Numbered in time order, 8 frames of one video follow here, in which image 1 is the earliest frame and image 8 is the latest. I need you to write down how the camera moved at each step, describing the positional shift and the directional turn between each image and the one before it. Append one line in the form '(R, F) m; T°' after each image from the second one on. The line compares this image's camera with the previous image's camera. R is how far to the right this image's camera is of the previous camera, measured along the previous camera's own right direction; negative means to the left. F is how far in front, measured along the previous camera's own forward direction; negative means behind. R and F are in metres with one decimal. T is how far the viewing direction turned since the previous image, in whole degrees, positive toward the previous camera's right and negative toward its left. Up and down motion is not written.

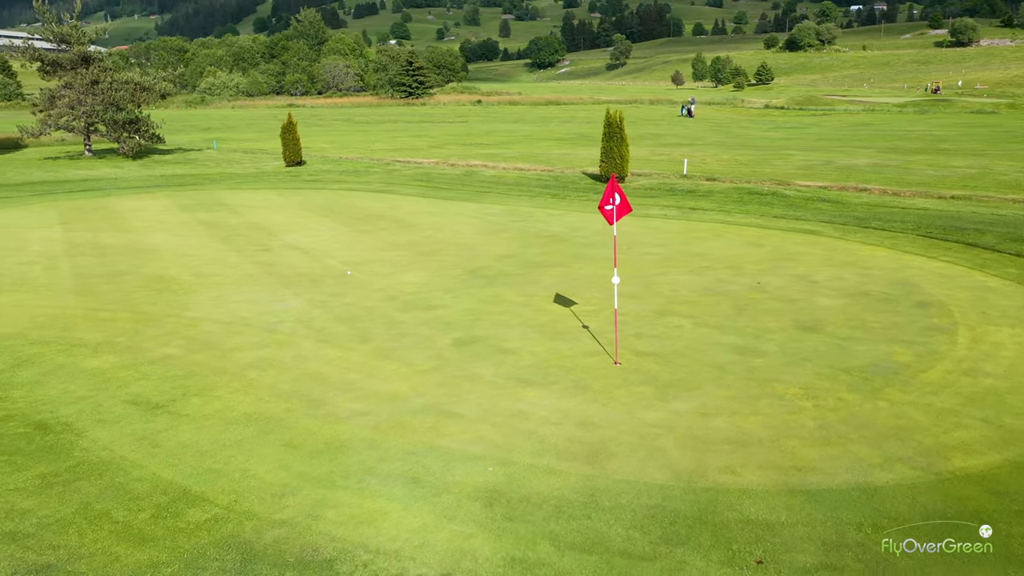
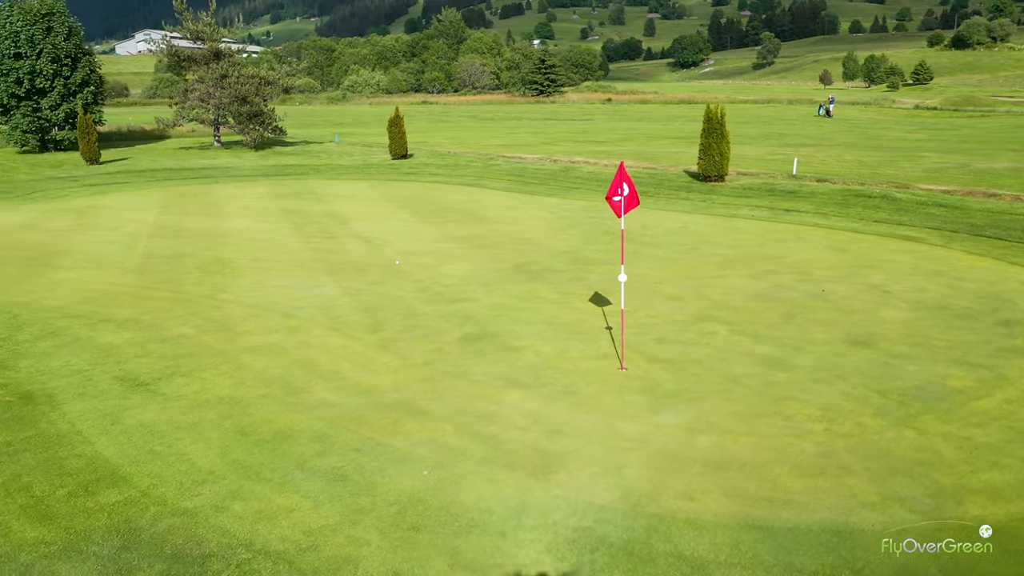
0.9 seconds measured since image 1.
(+1.9, +0.9) m; -9°
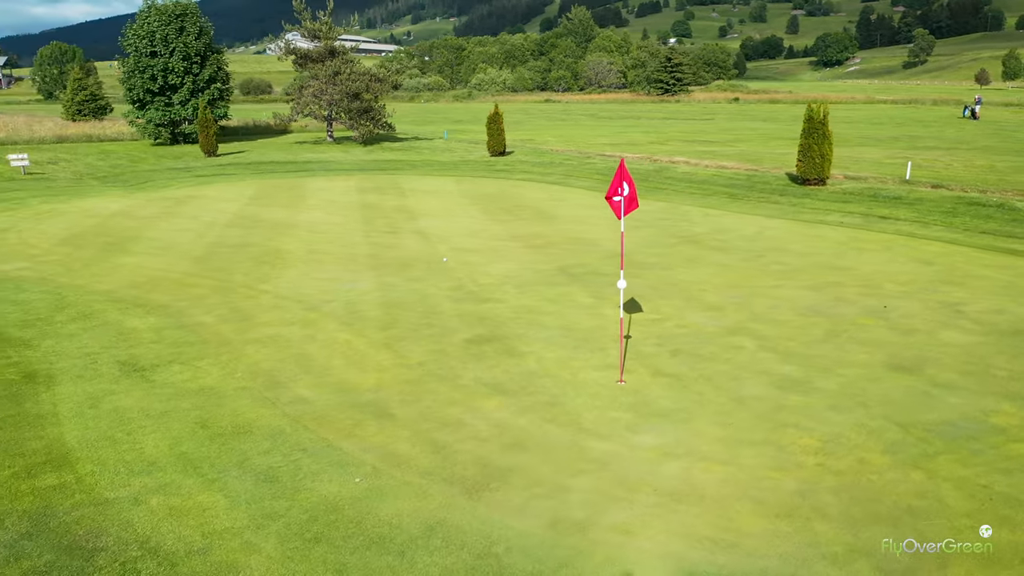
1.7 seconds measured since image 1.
(+1.7, +0.7) m; -9°
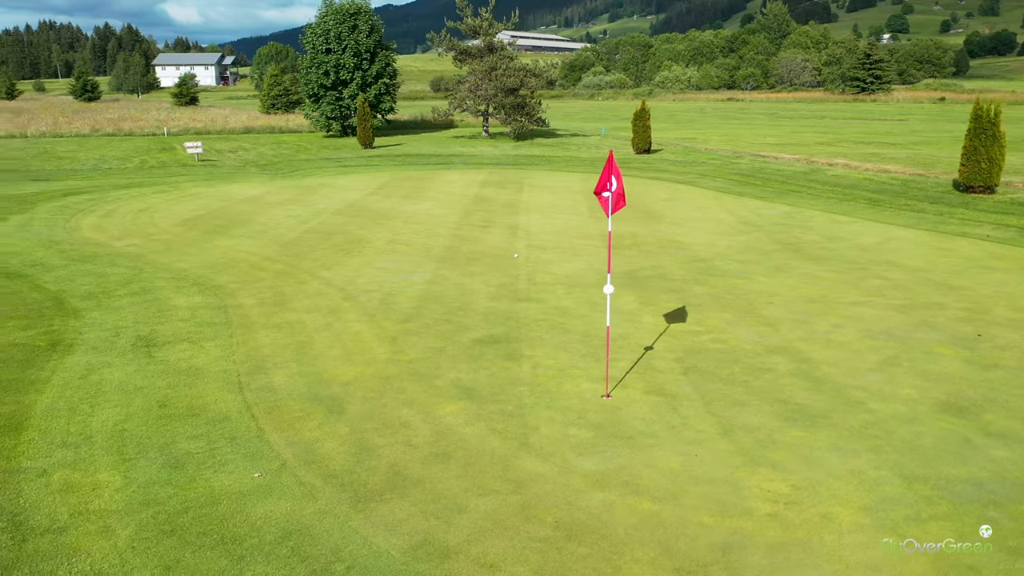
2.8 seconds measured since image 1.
(+2.3, +1.0) m; -13°
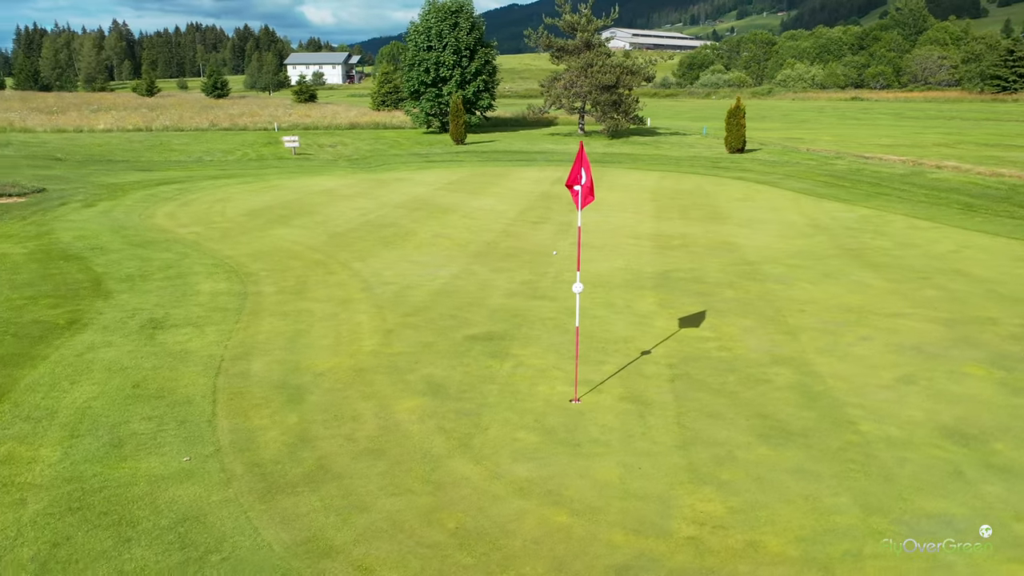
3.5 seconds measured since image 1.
(+1.6, +0.5) m; -8°
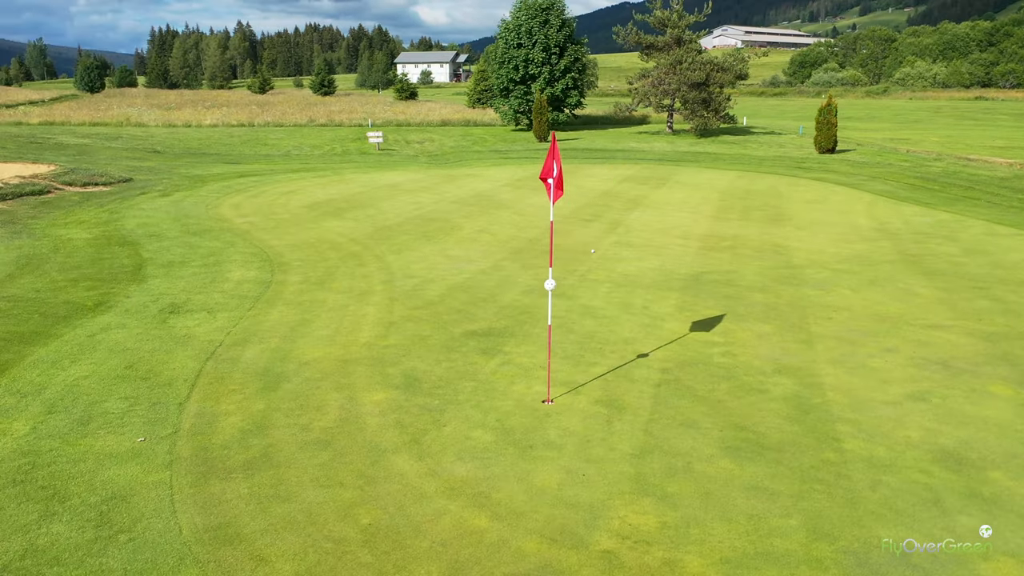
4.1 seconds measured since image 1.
(+1.4, +0.3) m; -7°
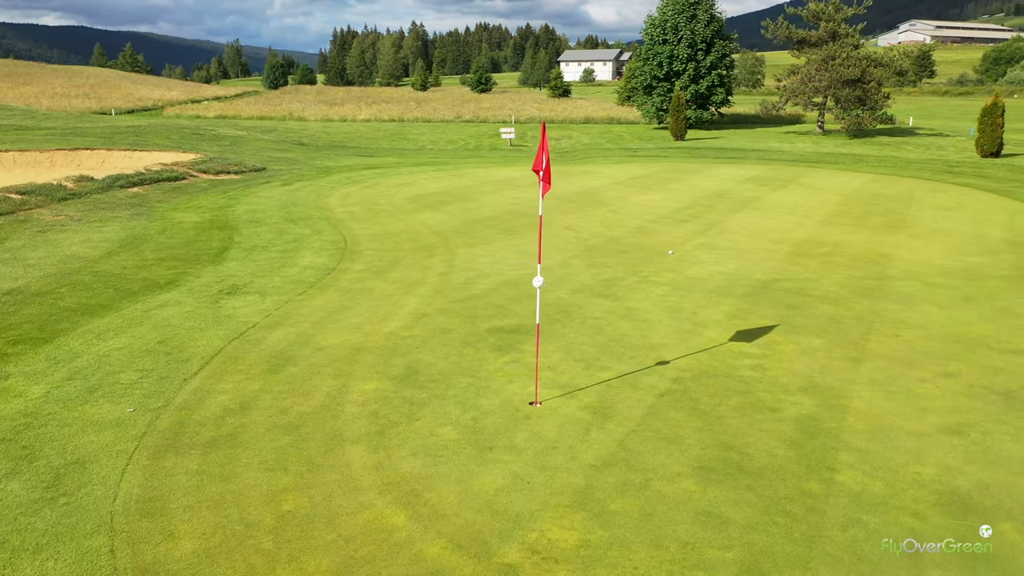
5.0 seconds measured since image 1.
(+1.7, +0.4) m; -11°
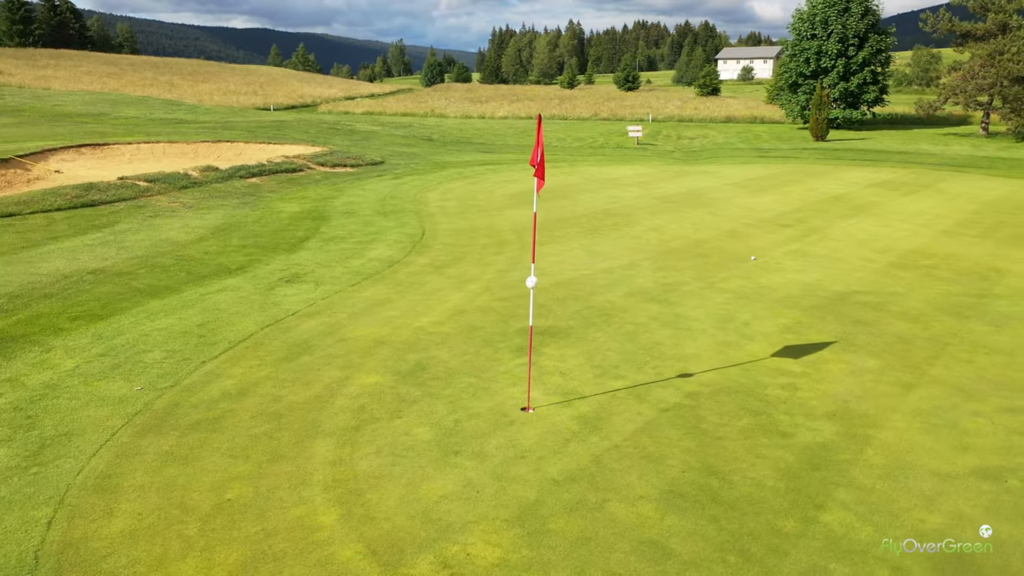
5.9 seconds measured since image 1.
(+1.5, +0.5) m; -10°
